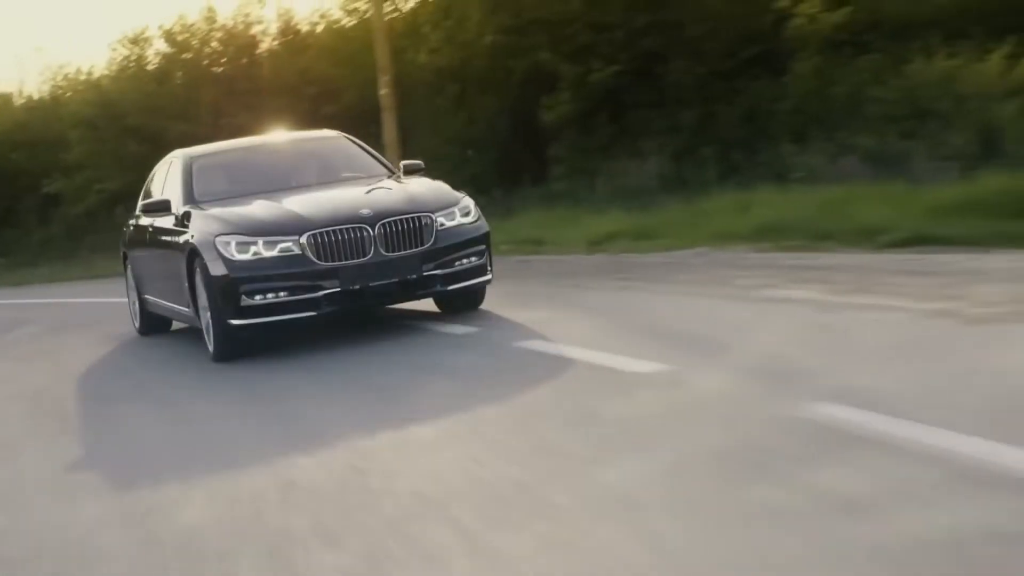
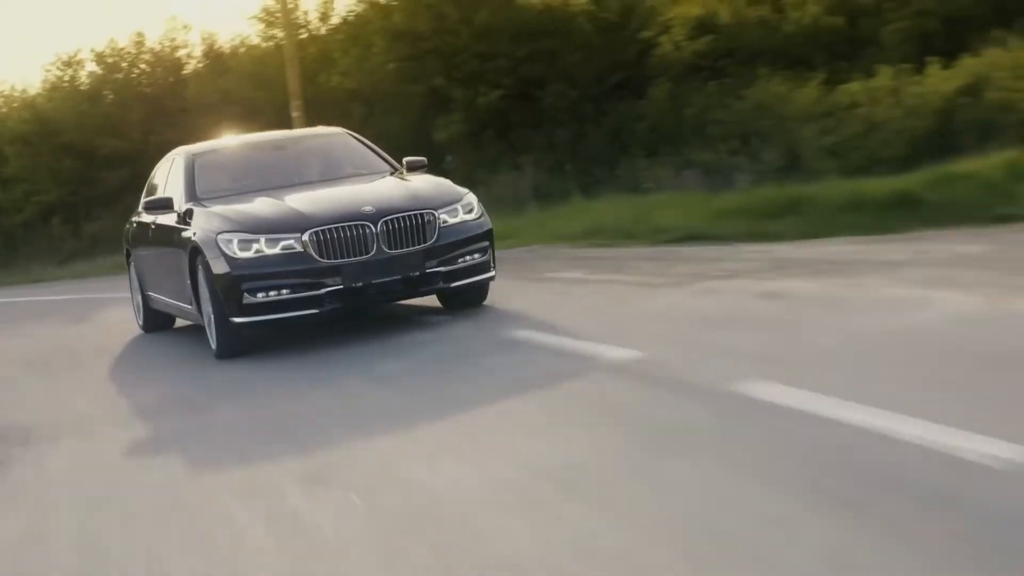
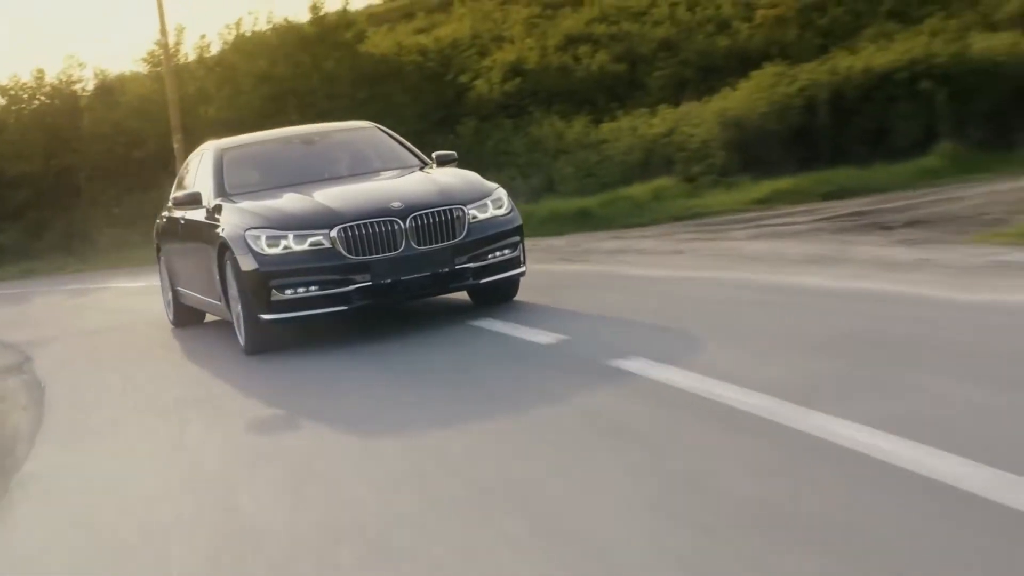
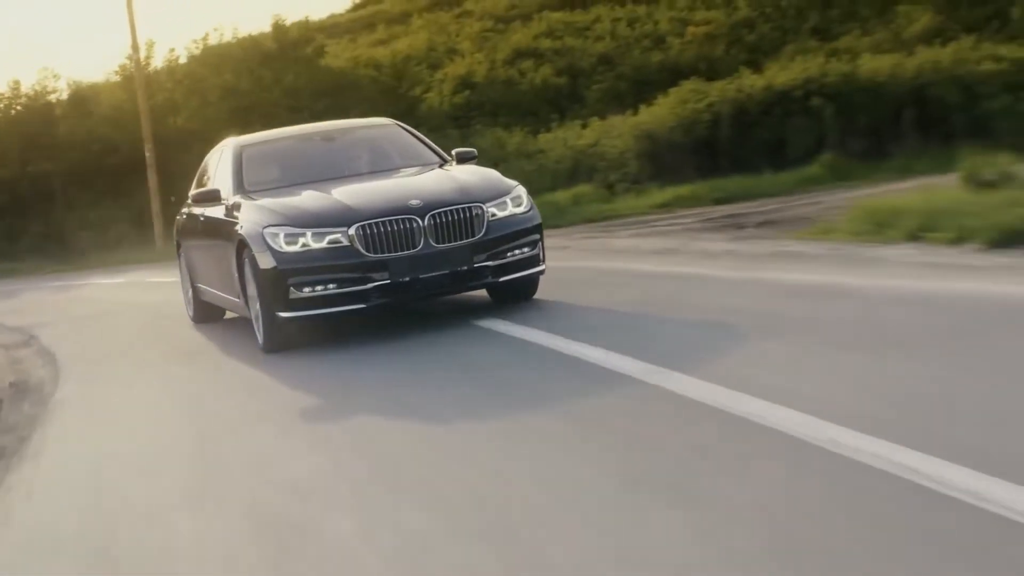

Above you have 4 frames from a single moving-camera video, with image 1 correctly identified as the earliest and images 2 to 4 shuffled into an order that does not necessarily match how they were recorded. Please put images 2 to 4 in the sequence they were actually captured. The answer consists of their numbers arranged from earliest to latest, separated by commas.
2, 3, 4
